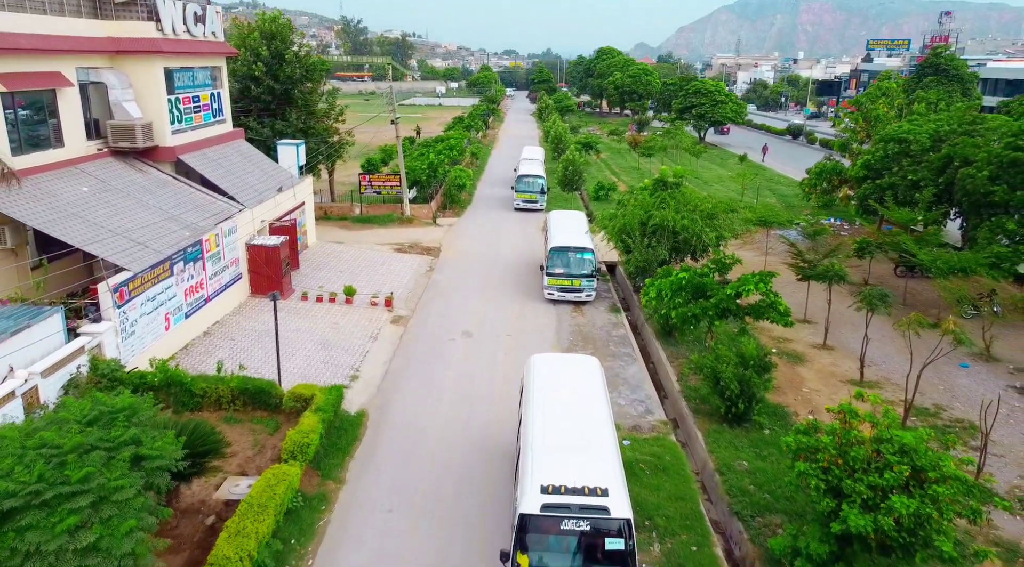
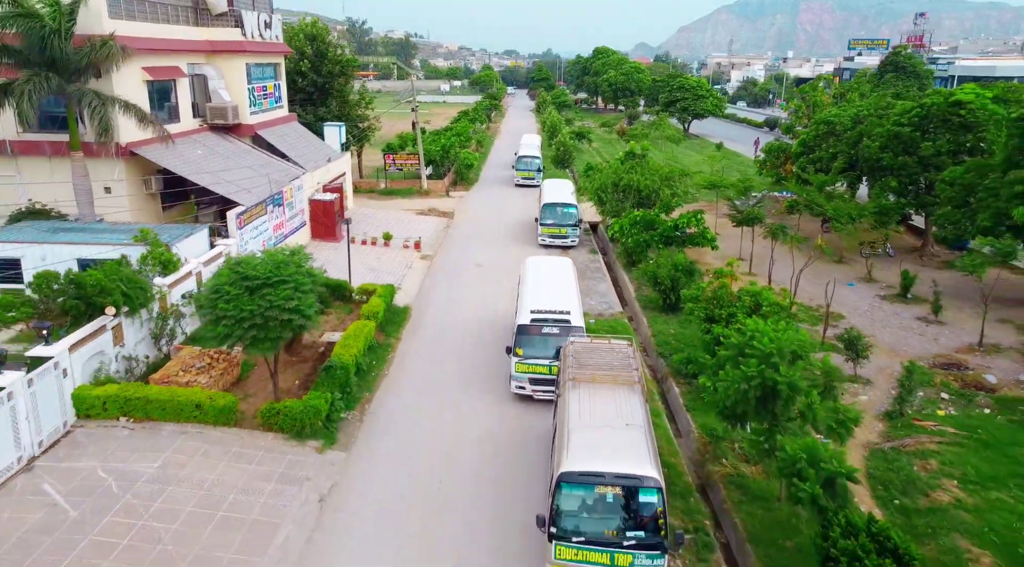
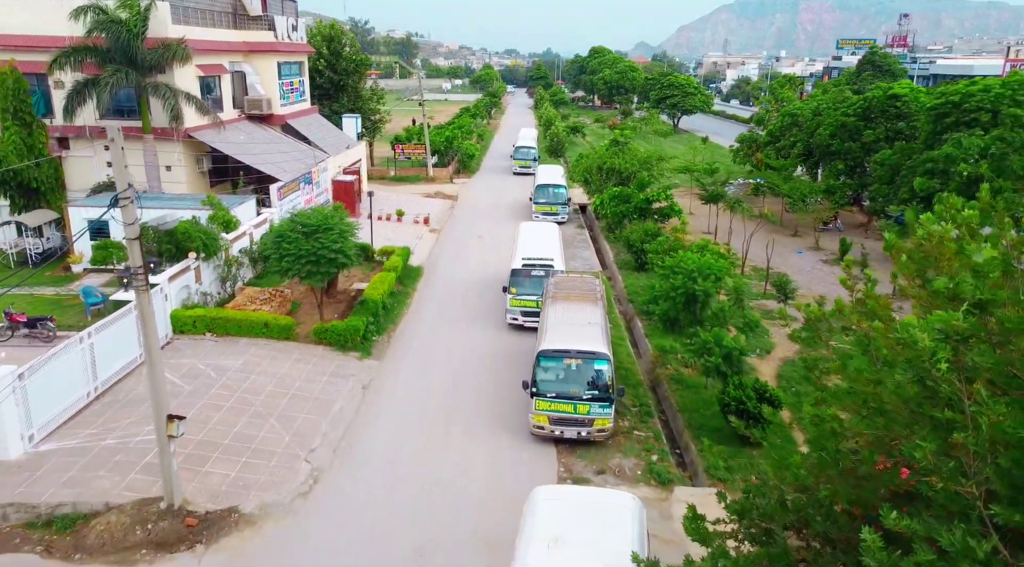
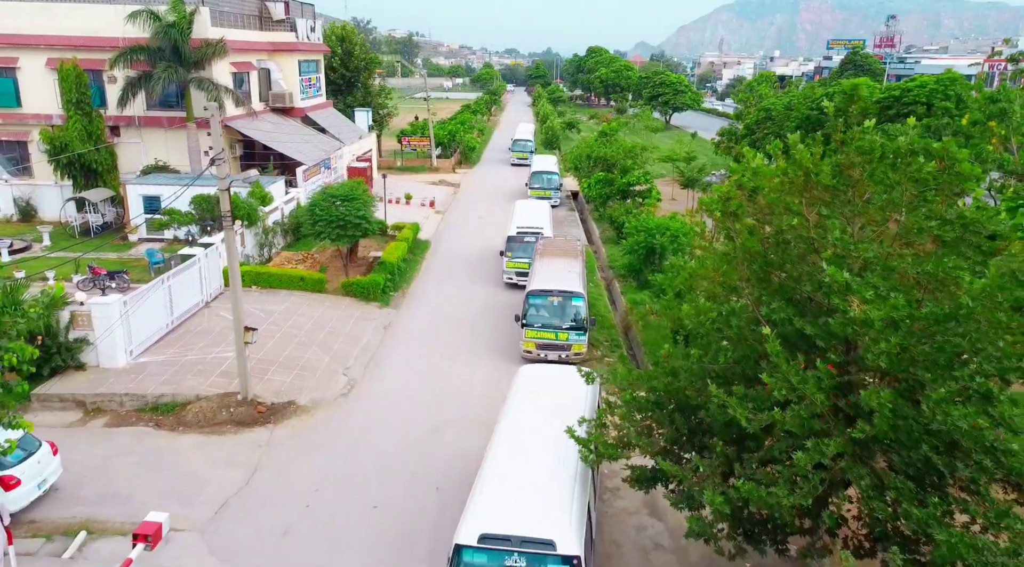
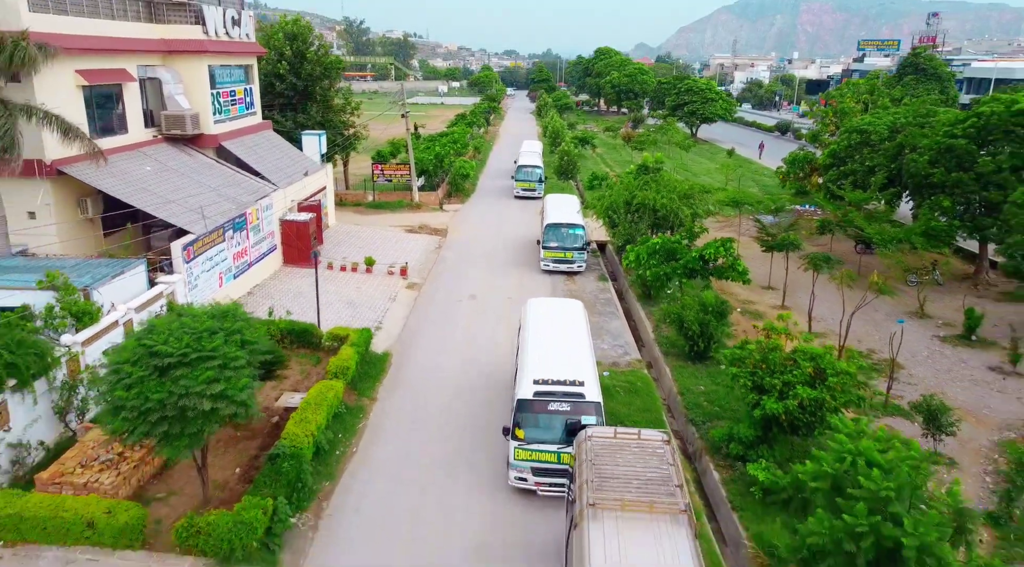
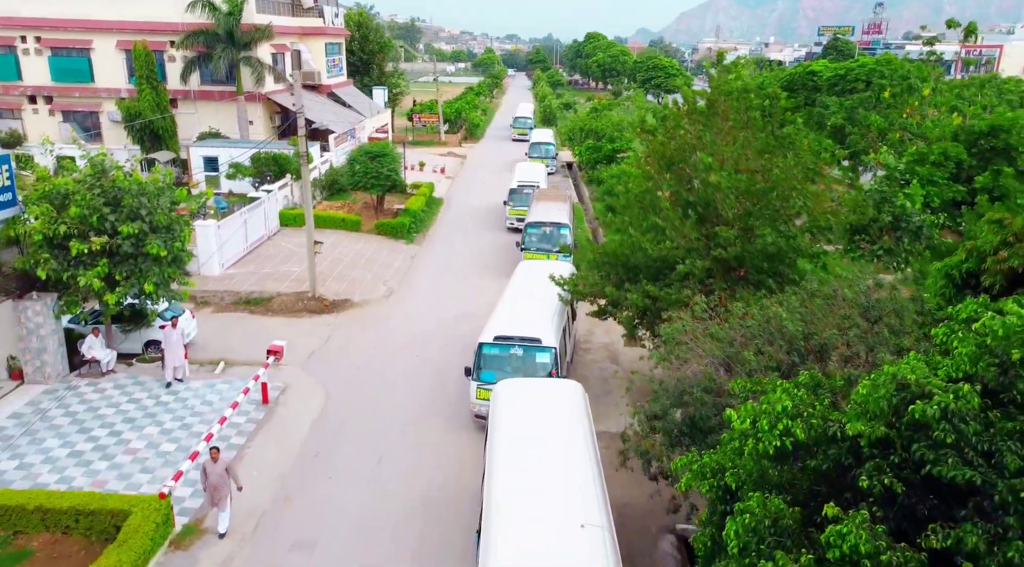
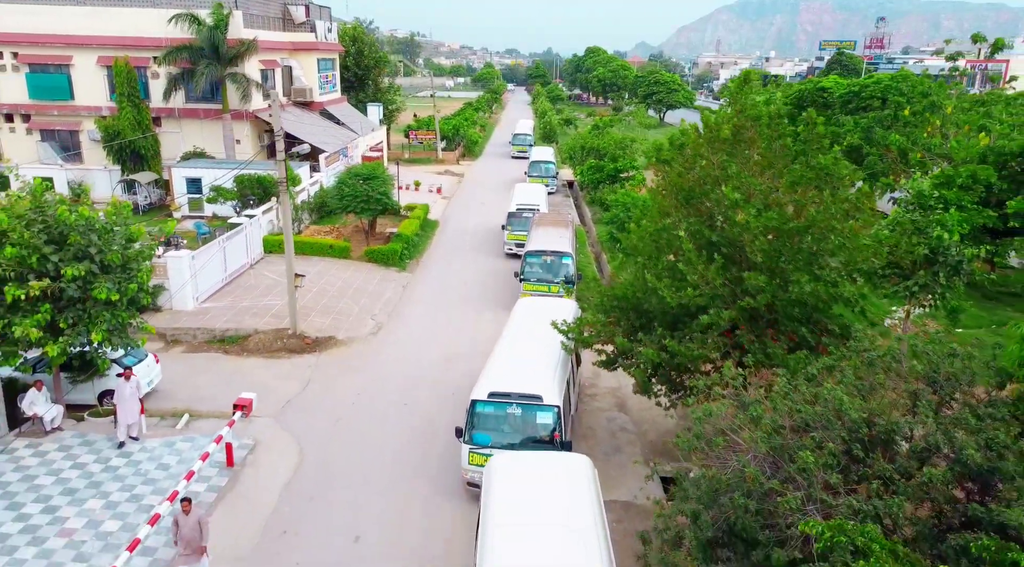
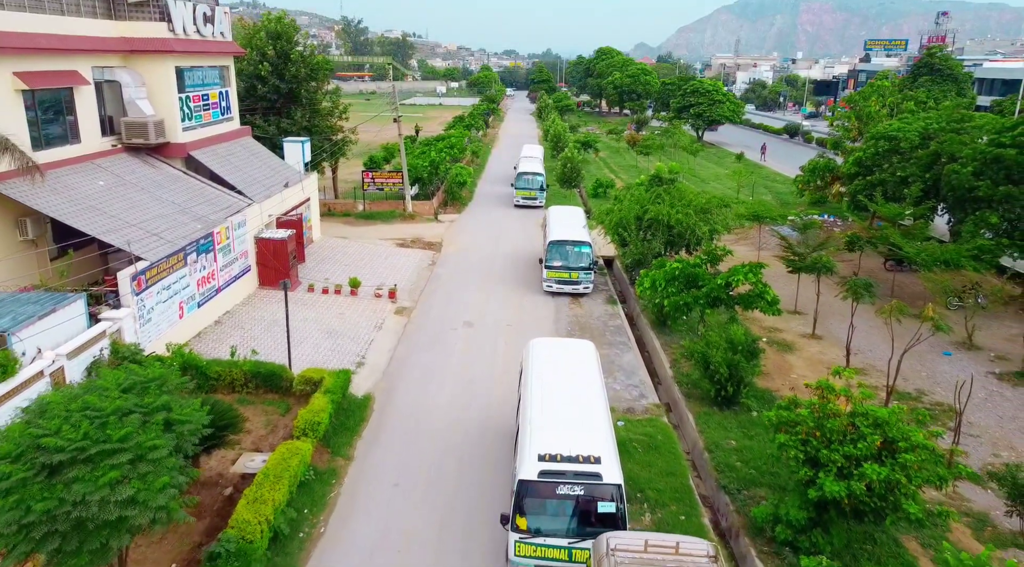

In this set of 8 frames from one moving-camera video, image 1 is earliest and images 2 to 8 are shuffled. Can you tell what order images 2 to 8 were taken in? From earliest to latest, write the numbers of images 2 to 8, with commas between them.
8, 5, 2, 3, 4, 7, 6
